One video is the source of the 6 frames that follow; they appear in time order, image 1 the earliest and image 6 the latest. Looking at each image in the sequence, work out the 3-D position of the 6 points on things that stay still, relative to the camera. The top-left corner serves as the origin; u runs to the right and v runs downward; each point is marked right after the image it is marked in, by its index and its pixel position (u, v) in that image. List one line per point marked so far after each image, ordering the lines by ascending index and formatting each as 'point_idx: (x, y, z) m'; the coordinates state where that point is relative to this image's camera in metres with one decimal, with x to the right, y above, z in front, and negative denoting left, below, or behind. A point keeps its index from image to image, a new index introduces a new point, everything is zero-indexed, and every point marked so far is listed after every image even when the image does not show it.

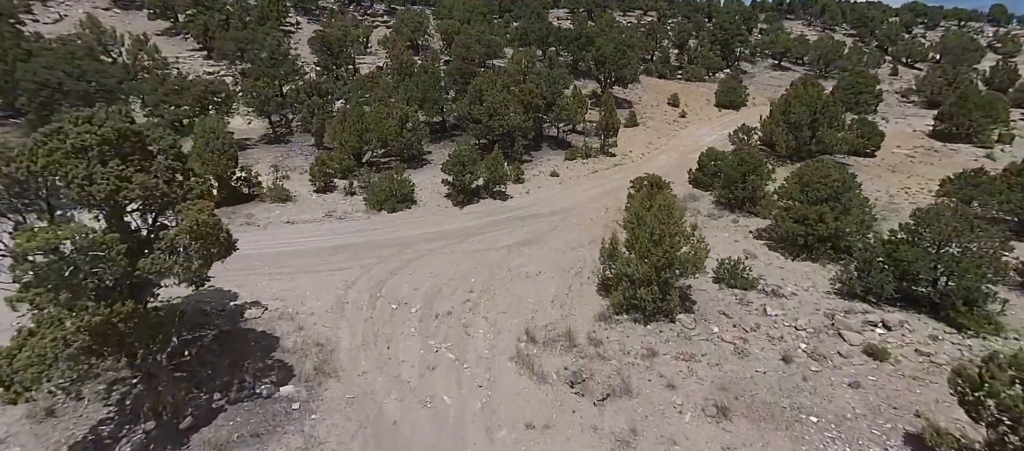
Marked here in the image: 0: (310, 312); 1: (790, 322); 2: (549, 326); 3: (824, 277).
0: (-7.5, -3.2, +16.2) m
1: (+9.9, -3.5, +15.7) m
2: (+1.3, -3.6, +15.6) m
3: (+14.0, -2.4, +19.6) m
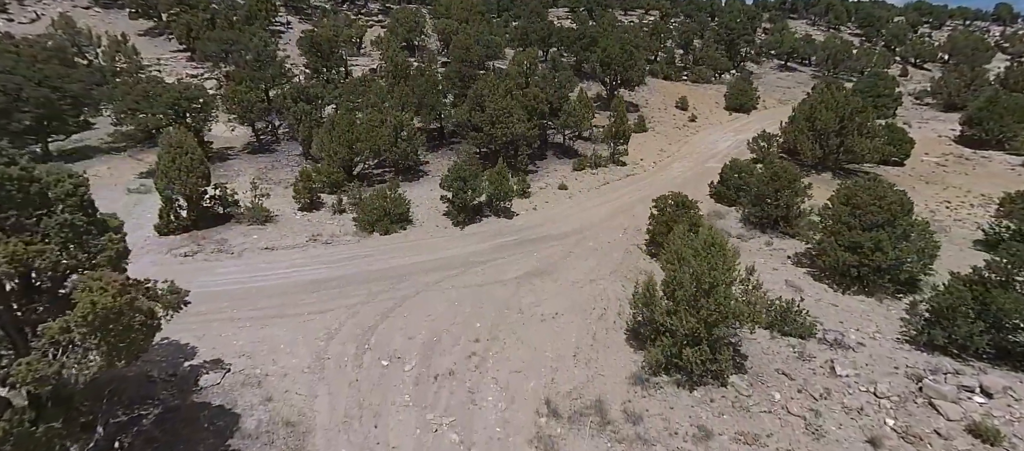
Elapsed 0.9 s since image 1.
0: (-7.0, -4.5, +13.3) m
1: (+10.4, -4.7, +12.9) m
2: (+1.8, -4.9, +12.8) m
3: (+14.4, -3.6, +16.9) m
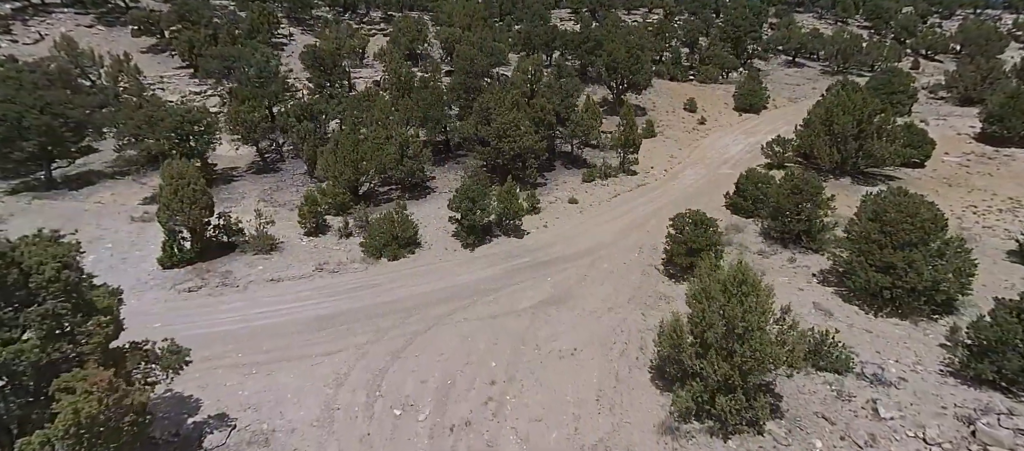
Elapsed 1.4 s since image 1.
0: (-6.4, -5.9, +12.7) m
1: (+11.0, -5.6, +12.0) m
2: (+2.4, -6.0, +12.0) m
3: (+15.0, -4.5, +15.9) m
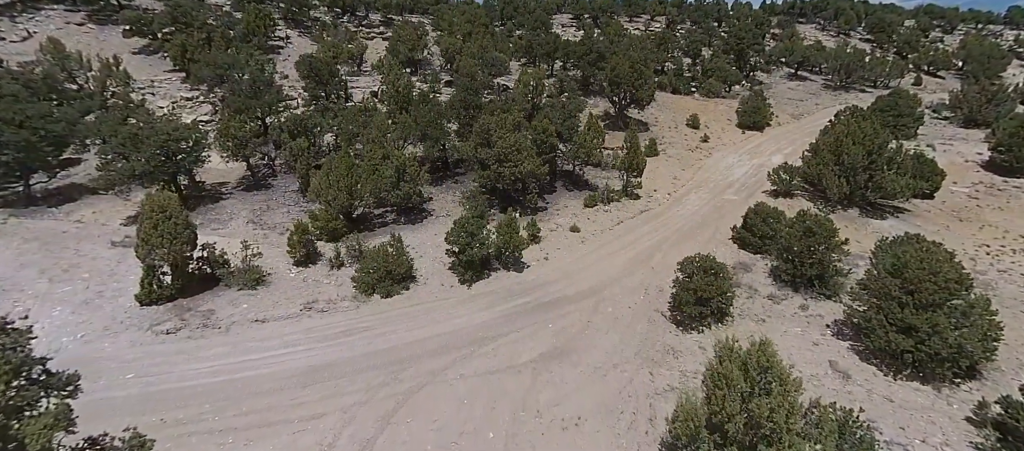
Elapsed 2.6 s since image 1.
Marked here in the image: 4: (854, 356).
0: (-6.4, -7.7, +11.5) m
1: (+10.9, -7.9, +11.0) m
2: (+2.4, -8.1, +10.9) m
3: (+15.0, -6.8, +14.9) m
4: (+14.5, -5.5, +18.6) m
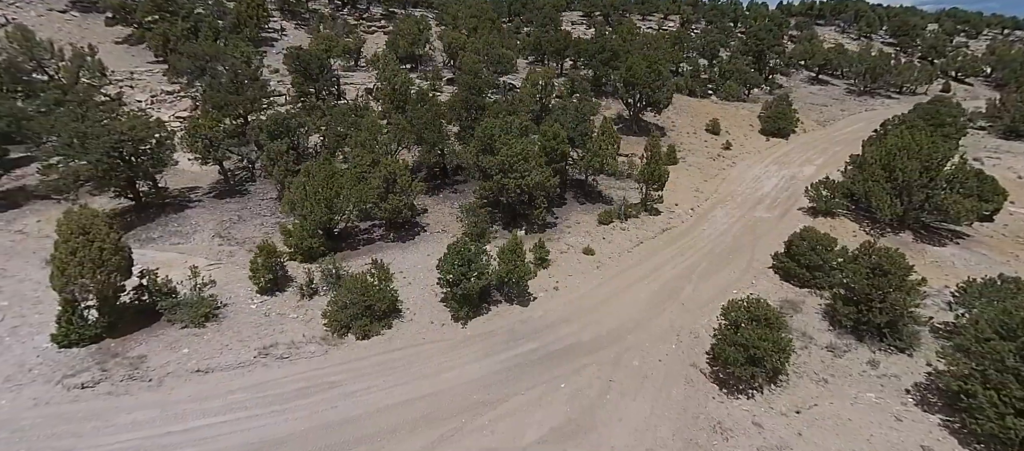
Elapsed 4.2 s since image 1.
0: (-6.5, -8.8, +7.6) m
1: (+10.9, -9.3, +6.9) m
2: (+2.3, -9.4, +6.9) m
3: (+15.0, -8.3, +10.9) m
4: (+14.6, -7.0, +14.5) m
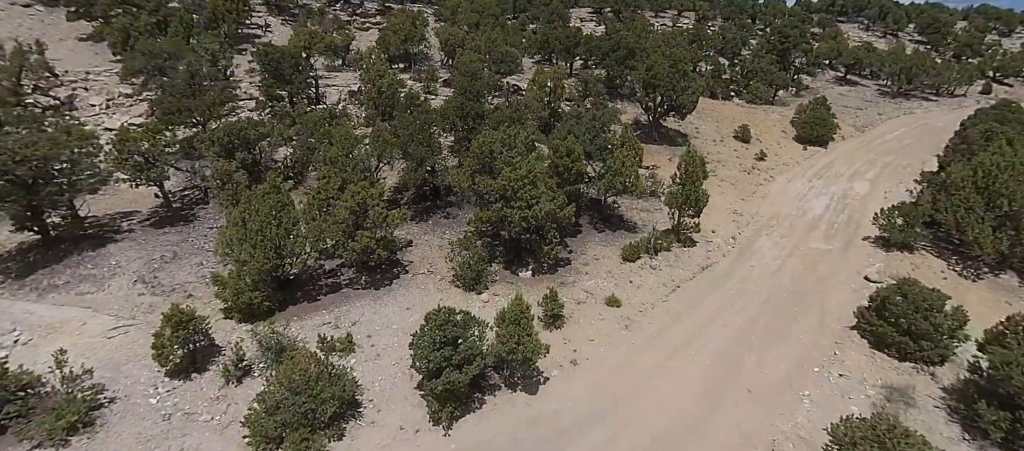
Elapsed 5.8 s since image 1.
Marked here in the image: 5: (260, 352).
0: (-6.5, -10.9, +1.9) m
1: (+10.9, -11.5, +1.1) m
2: (+2.3, -11.4, +1.2) m
3: (+15.0, -10.4, +5.0) m
4: (+14.6, -9.1, +8.6) m
5: (-9.2, -4.6, +16.2) m
